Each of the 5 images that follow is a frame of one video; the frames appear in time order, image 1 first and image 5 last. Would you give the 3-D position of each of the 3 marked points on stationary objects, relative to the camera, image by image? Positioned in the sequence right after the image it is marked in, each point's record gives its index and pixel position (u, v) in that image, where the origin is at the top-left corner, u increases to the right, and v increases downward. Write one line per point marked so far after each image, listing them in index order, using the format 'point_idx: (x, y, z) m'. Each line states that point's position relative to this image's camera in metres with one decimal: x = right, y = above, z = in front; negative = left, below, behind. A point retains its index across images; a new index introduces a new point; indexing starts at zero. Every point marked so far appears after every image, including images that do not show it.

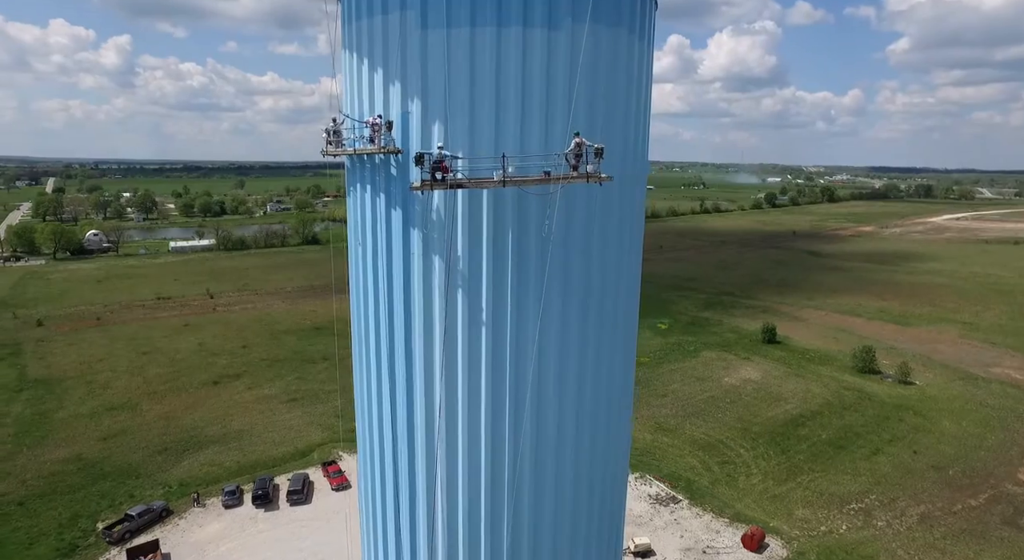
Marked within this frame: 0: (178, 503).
0: (-8.0, -5.3, +15.8) m
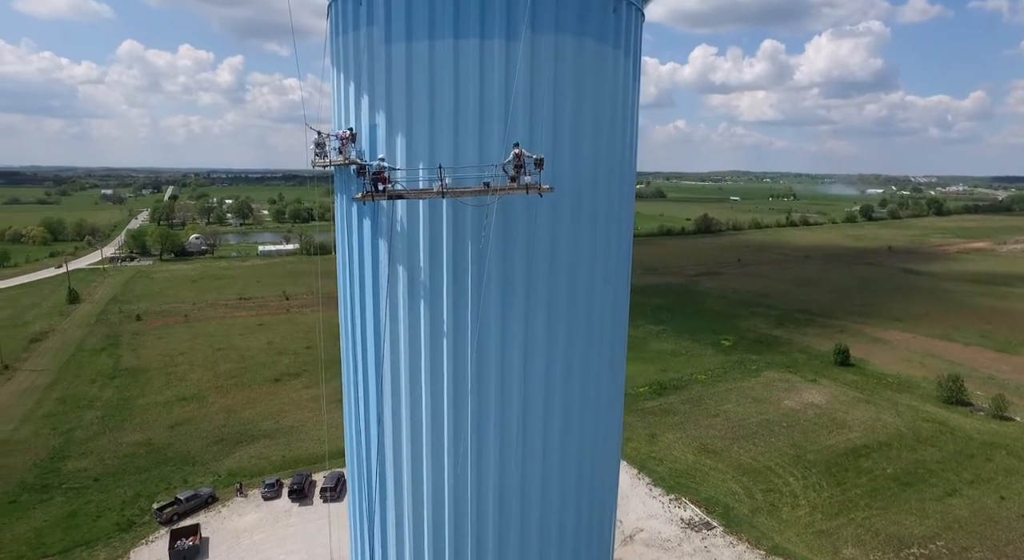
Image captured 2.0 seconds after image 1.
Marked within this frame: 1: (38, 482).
0: (-7.4, -5.4, +17.0) m
1: (-12.7, -5.4, +17.8) m
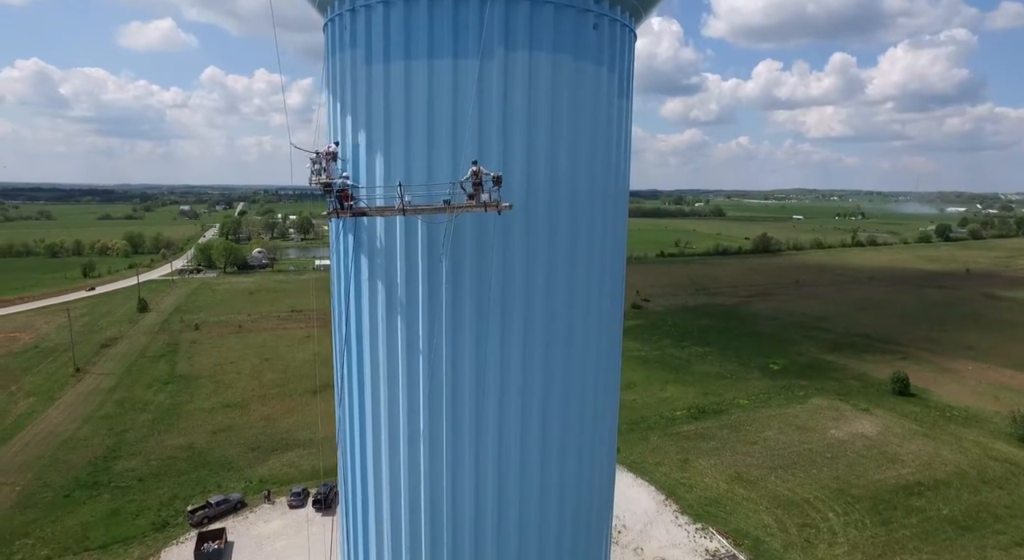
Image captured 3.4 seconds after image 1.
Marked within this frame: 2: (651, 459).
0: (-6.8, -5.7, +17.5) m
1: (-12.0, -5.7, +18.9) m
2: (+3.7, -4.6, +17.3) m
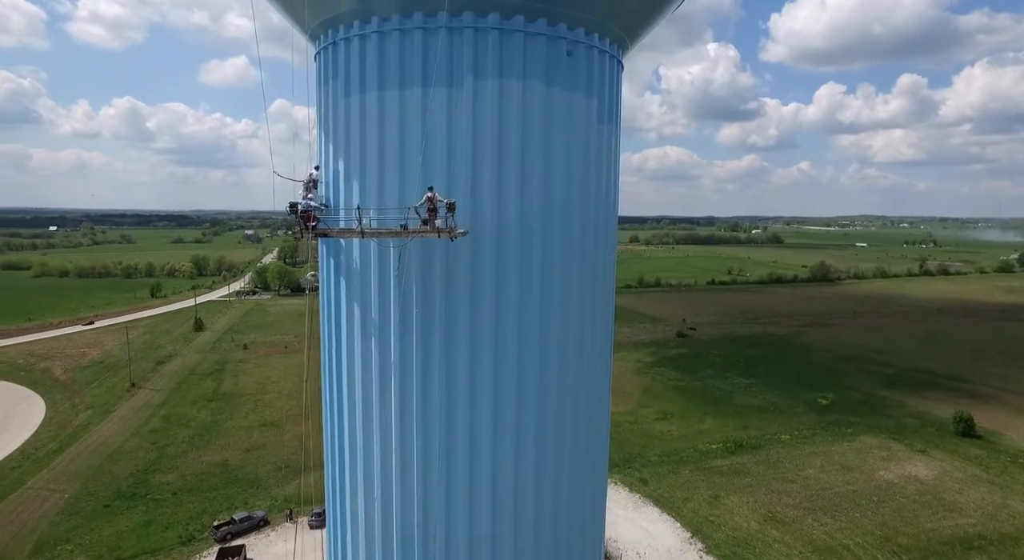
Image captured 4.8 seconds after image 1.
0: (-6.3, -6.3, +17.6) m
1: (-11.3, -6.2, +19.5) m
2: (+4.2, -5.3, +16.4) m
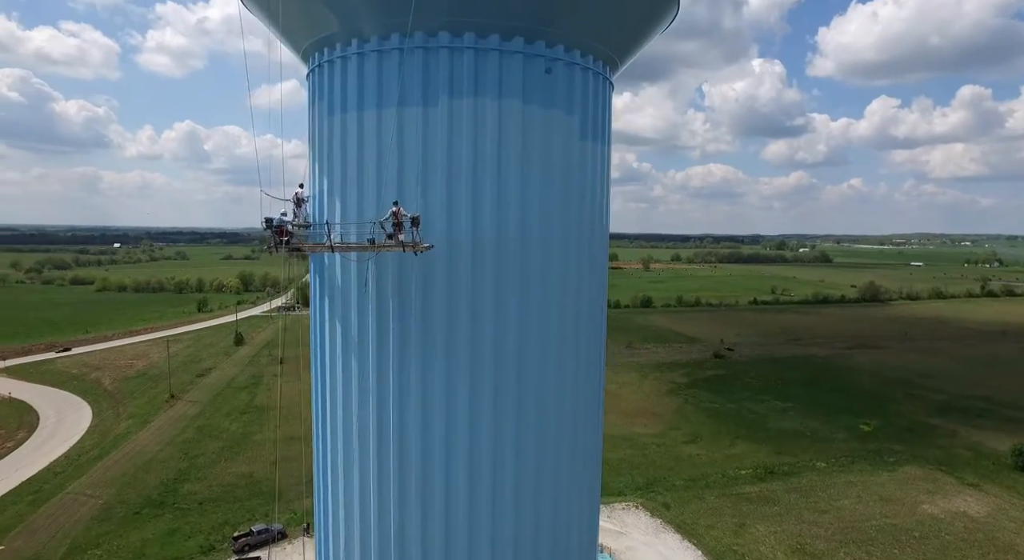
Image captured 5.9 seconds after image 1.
0: (-5.8, -6.6, +17.6) m
1: (-10.6, -6.6, +19.8) m
2: (+4.5, -5.7, +15.6) m
